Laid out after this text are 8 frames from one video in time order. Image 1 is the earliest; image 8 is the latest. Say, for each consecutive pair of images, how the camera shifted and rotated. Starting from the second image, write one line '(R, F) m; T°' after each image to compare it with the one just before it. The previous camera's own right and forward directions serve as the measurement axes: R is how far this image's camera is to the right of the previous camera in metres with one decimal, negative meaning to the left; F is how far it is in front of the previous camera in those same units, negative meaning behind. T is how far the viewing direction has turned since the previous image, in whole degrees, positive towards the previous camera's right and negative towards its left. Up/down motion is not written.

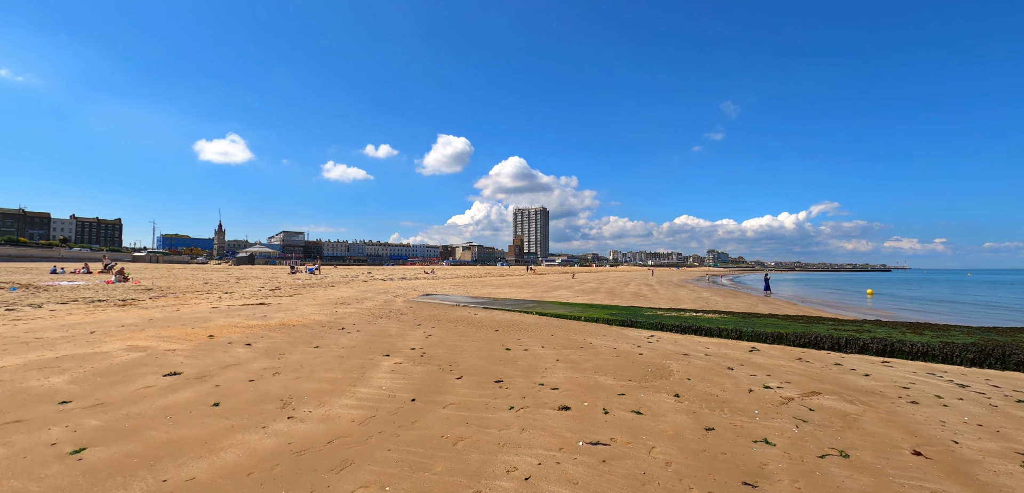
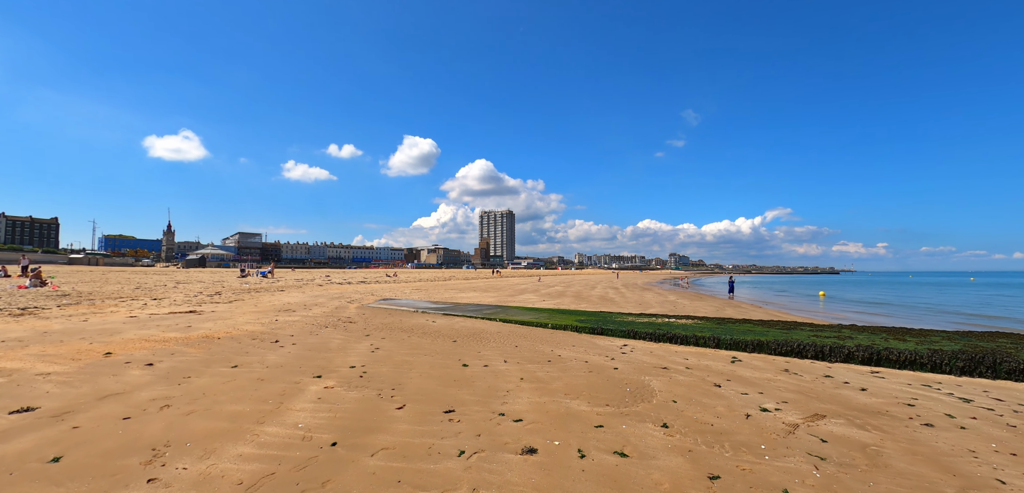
(+0.2, +1.3) m; +4°
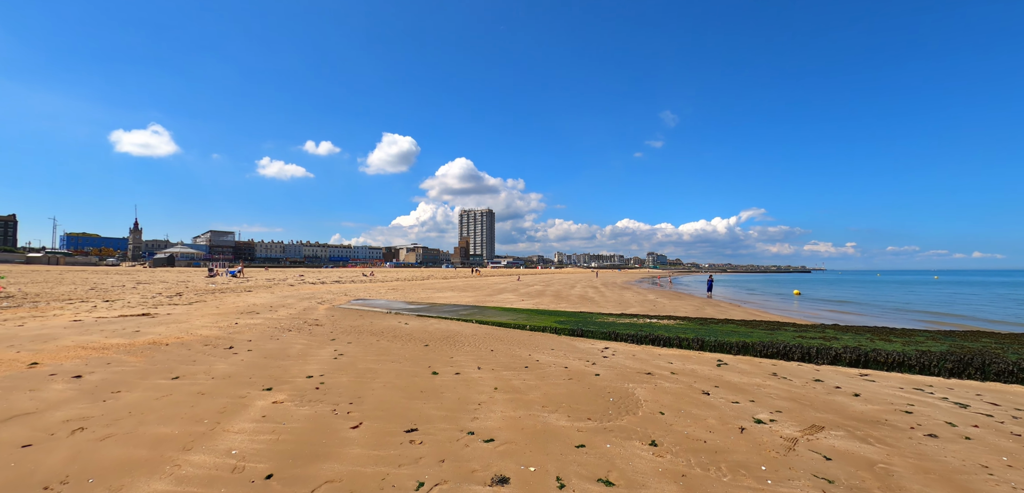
(+0.1, +0.7) m; +3°
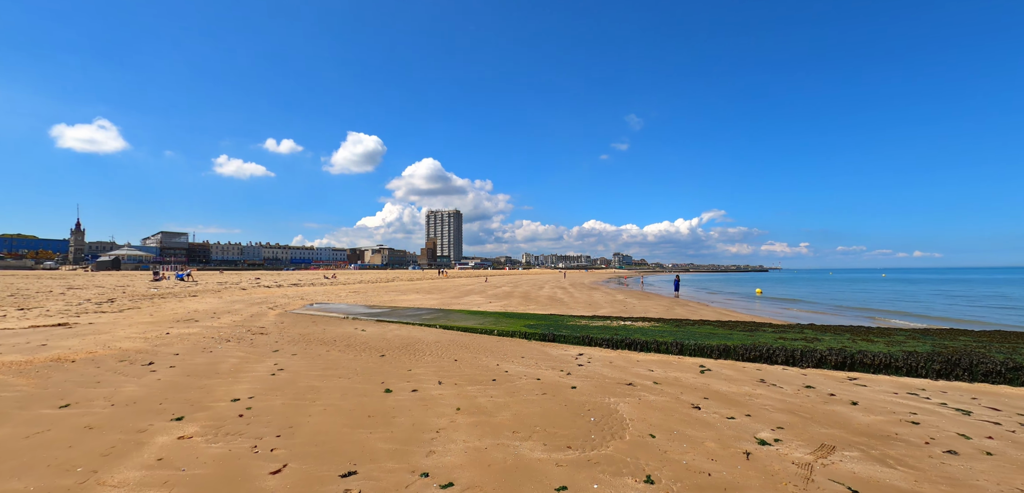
(0.0, +1.0) m; +4°
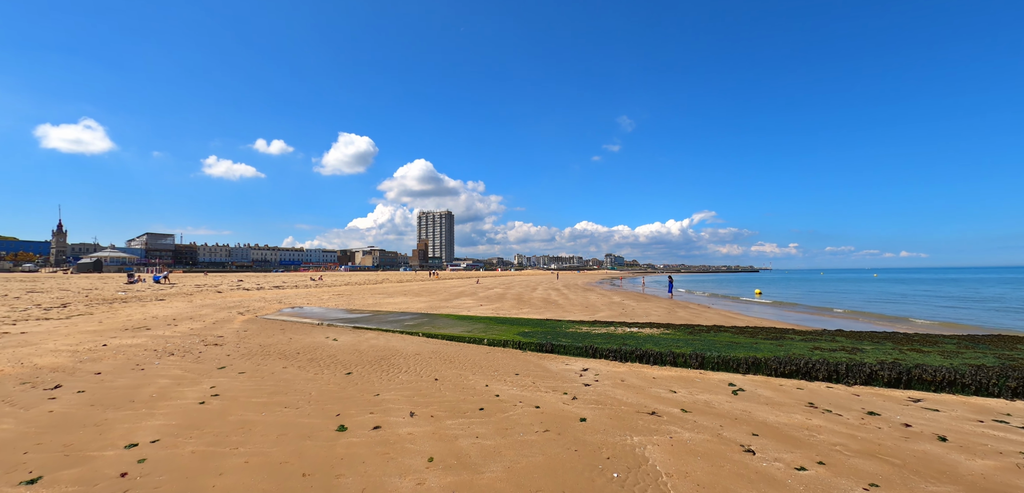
(0.0, +1.5) m; +1°
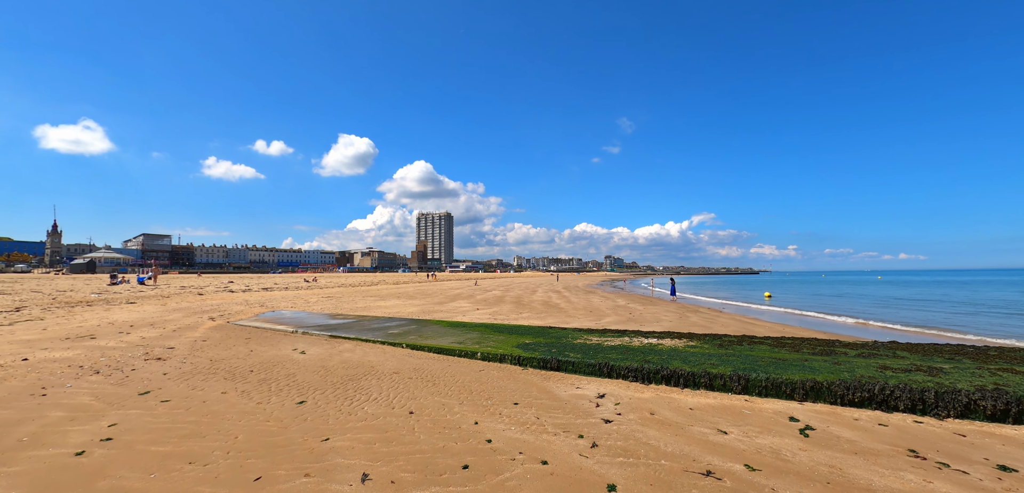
(0.0, +1.7) m; 0°
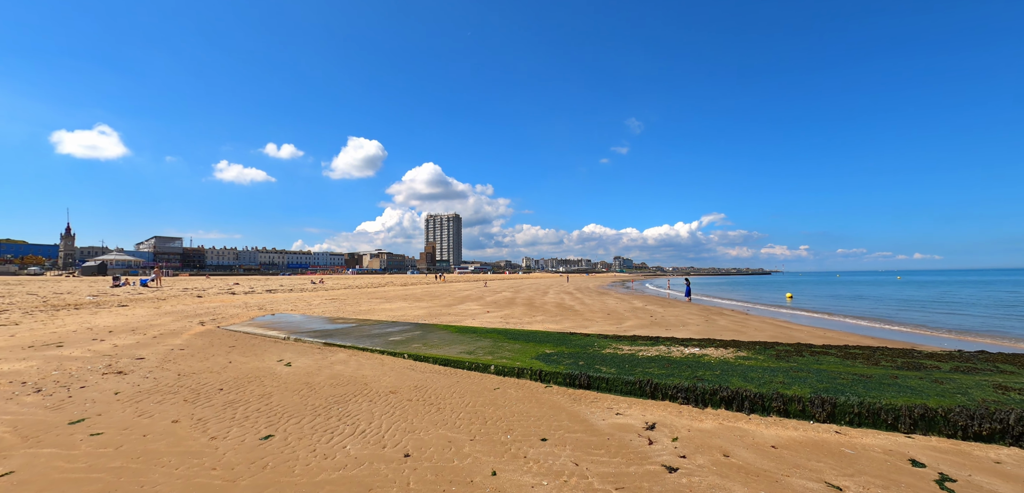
(-0.2, +1.4) m; -1°
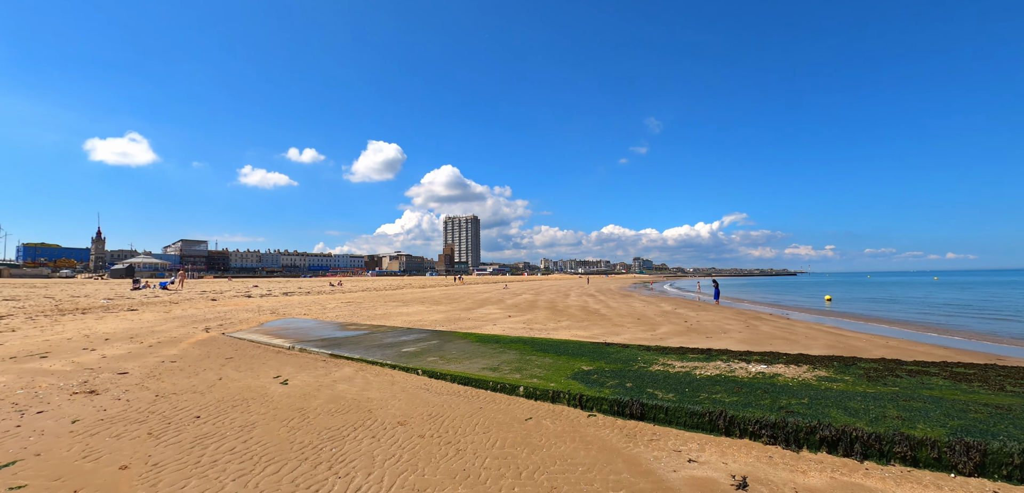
(-0.2, +1.3) m; -2°
